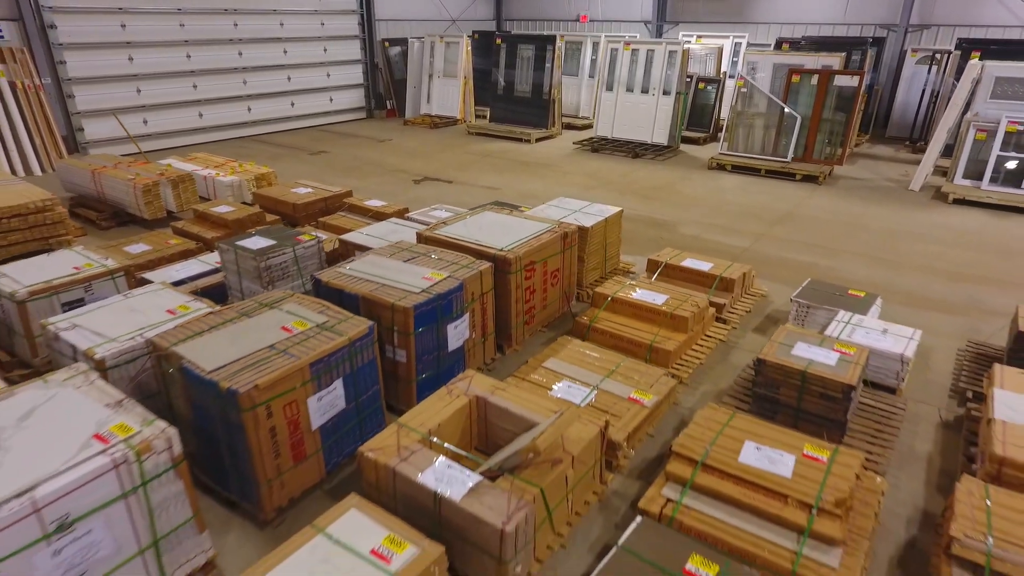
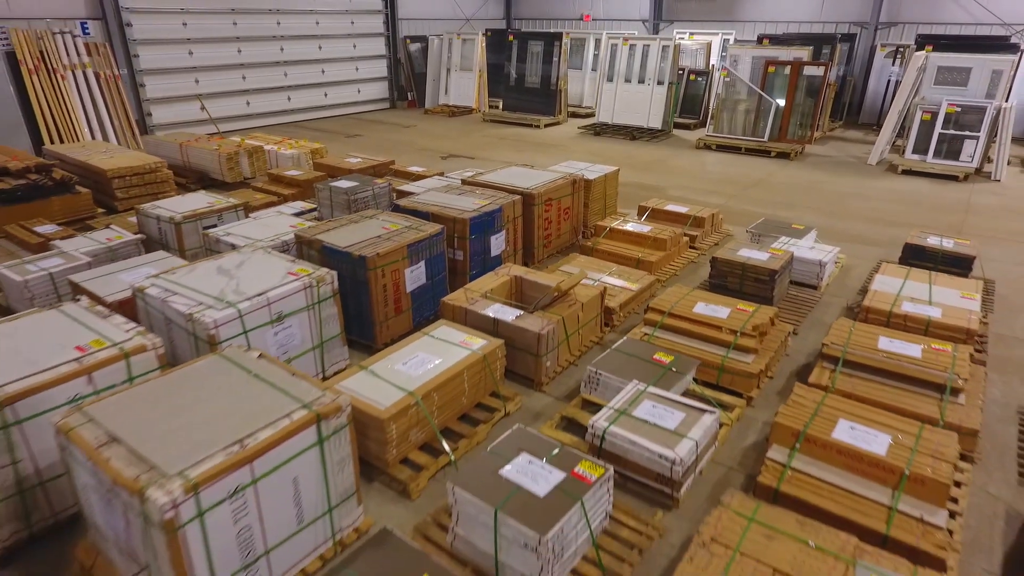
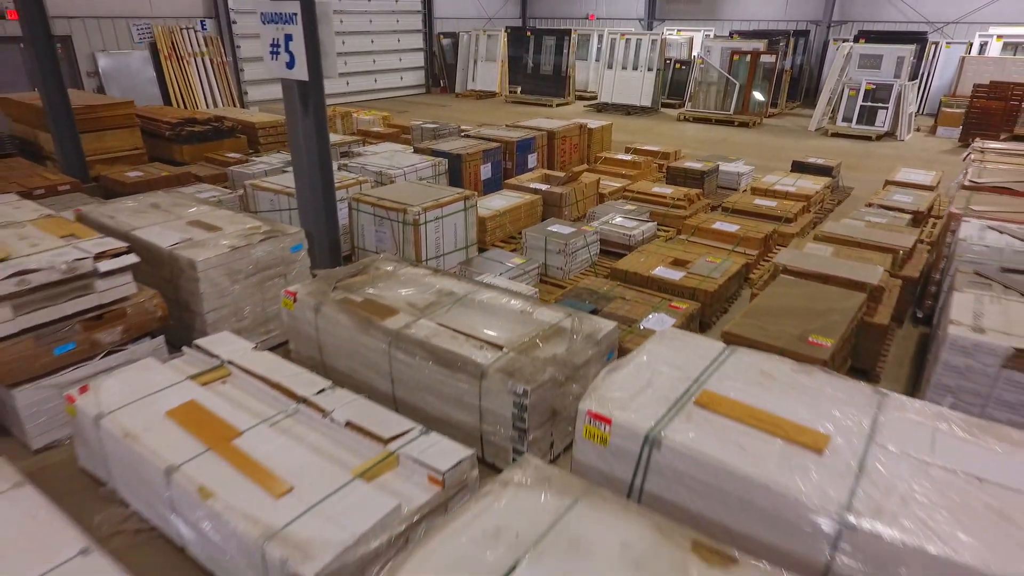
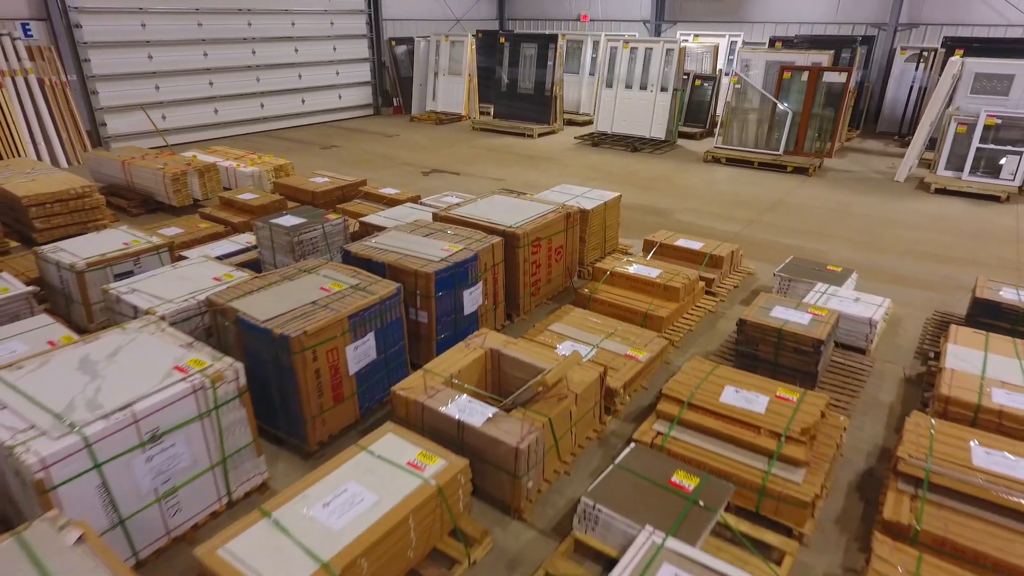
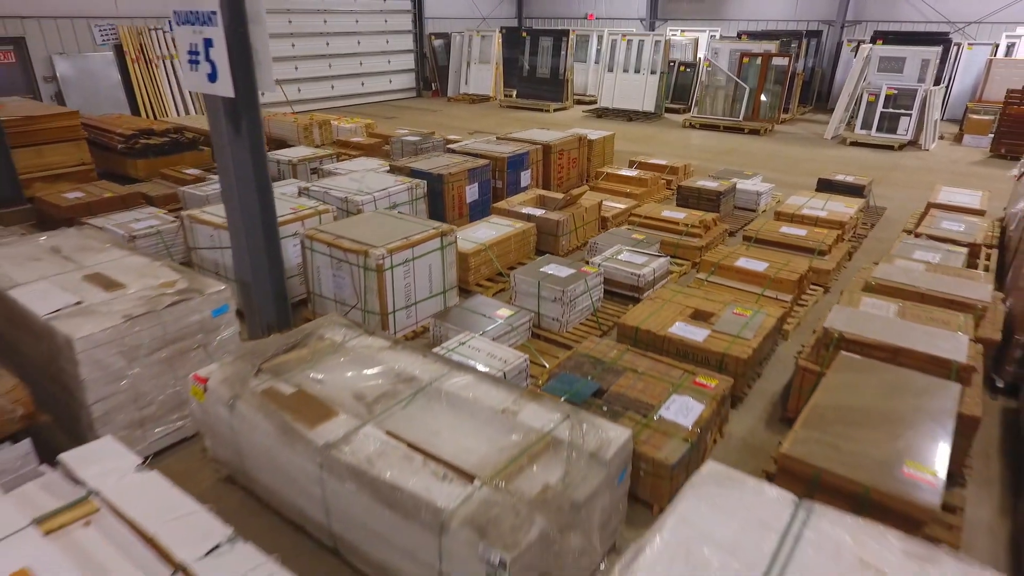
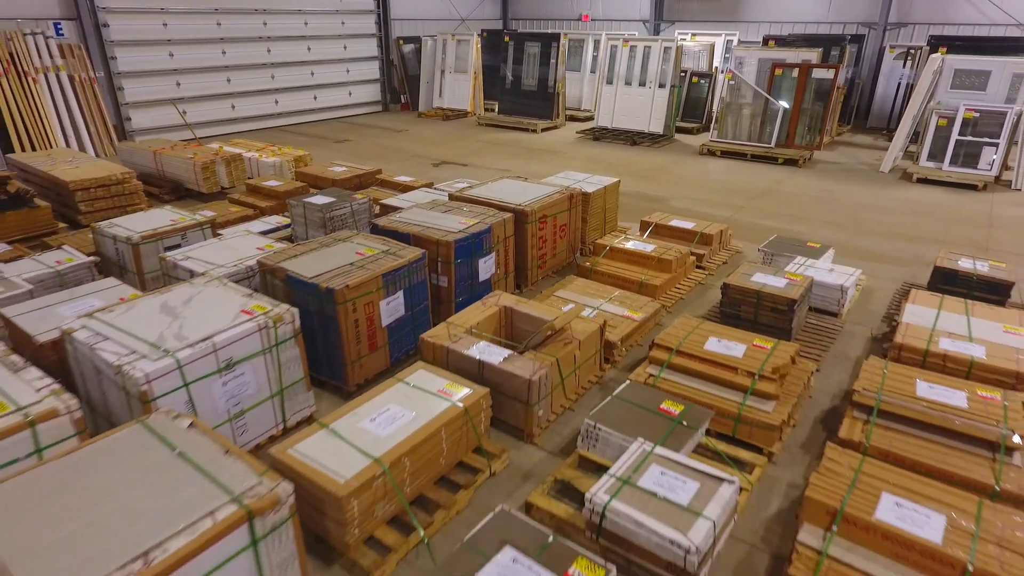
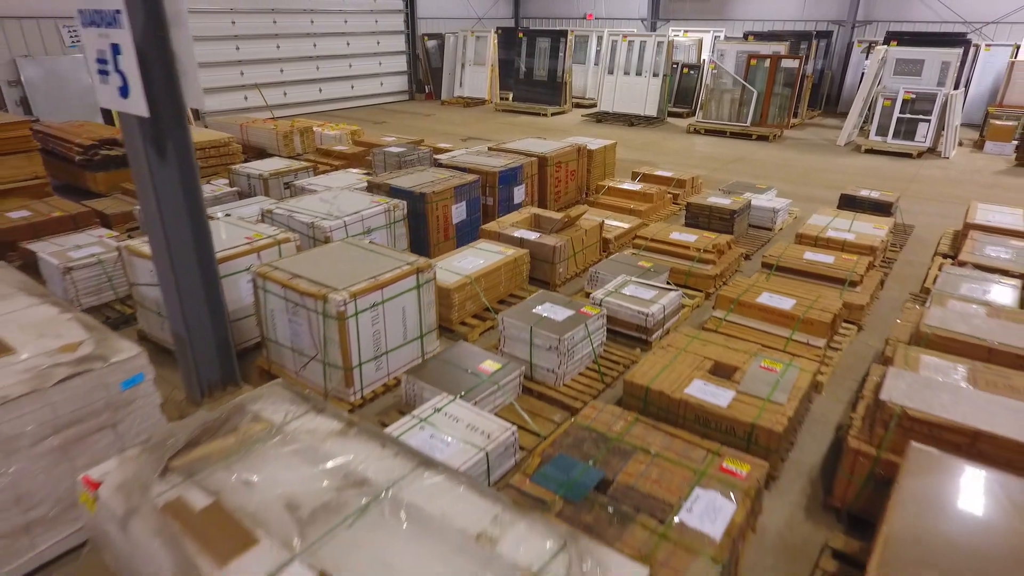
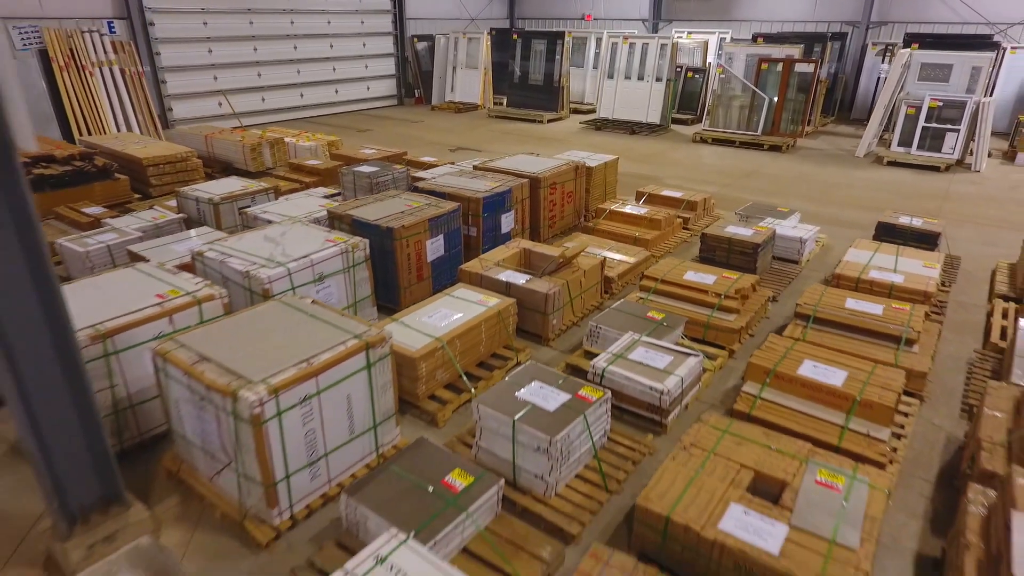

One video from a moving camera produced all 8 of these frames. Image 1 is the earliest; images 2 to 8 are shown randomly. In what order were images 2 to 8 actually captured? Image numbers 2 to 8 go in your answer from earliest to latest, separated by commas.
4, 6, 2, 8, 7, 5, 3
